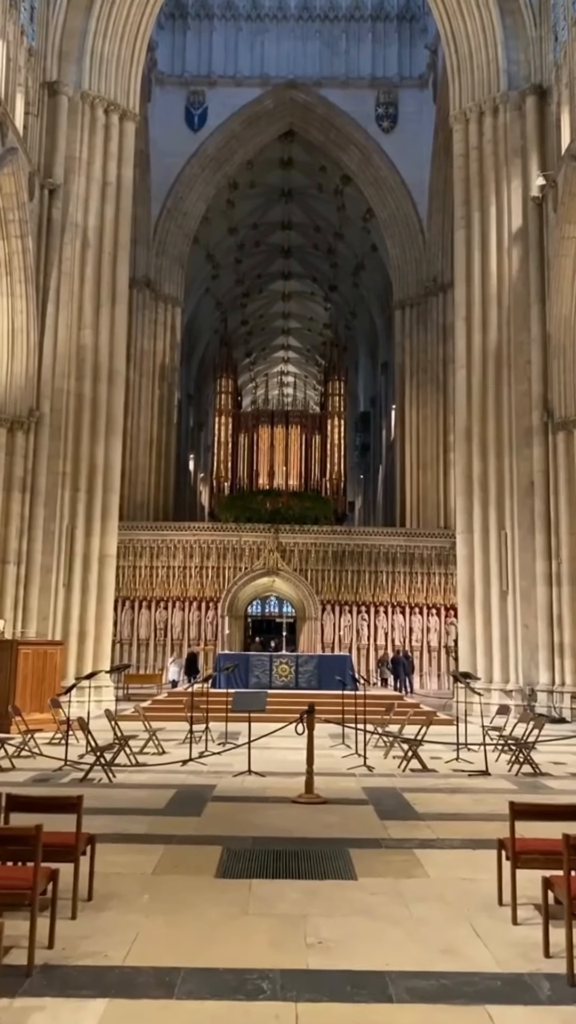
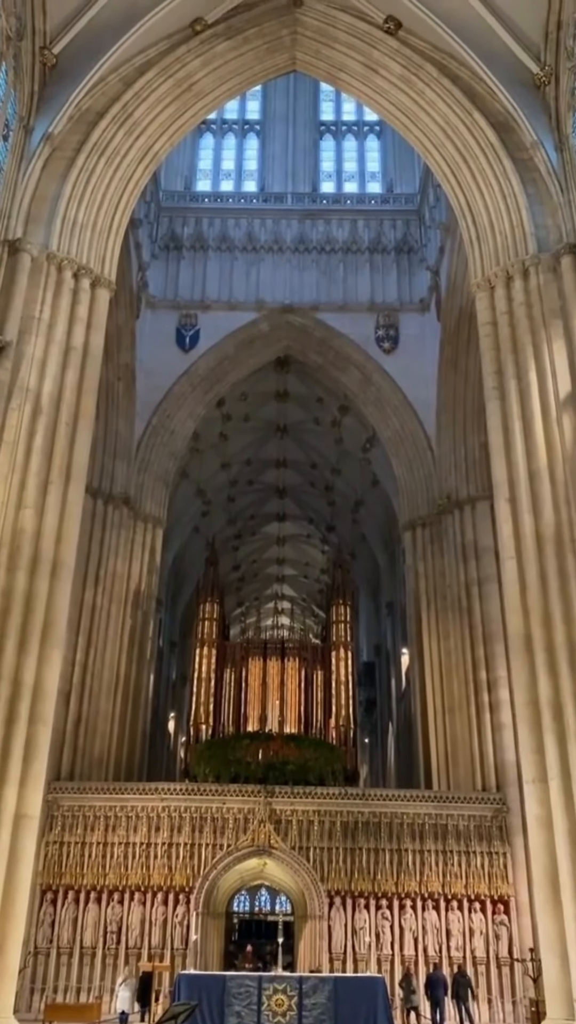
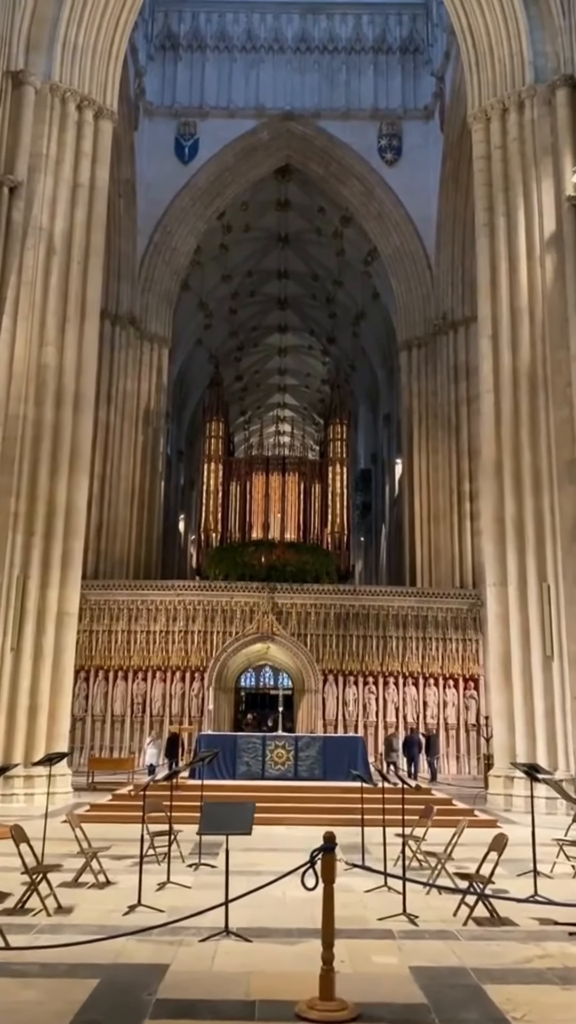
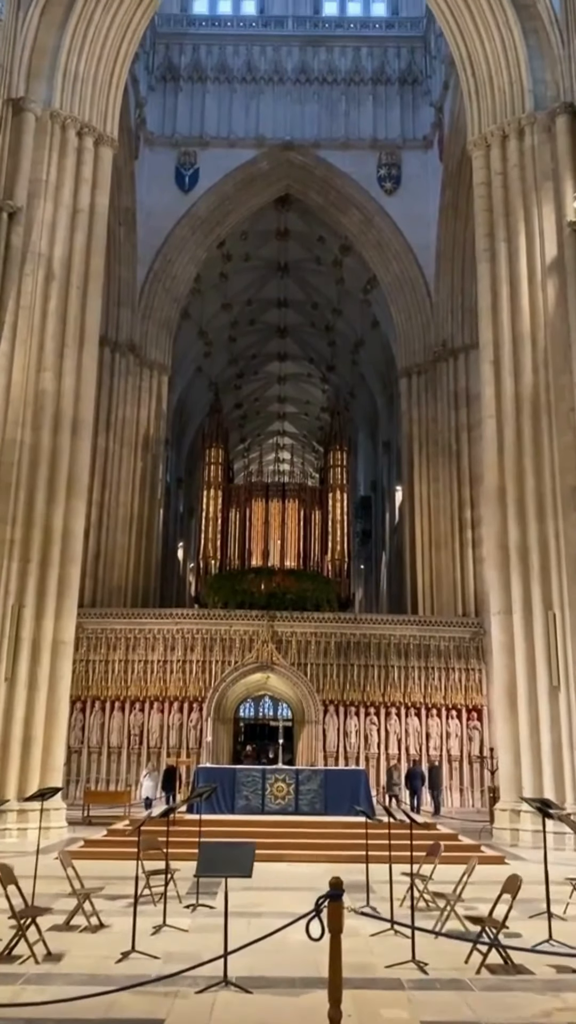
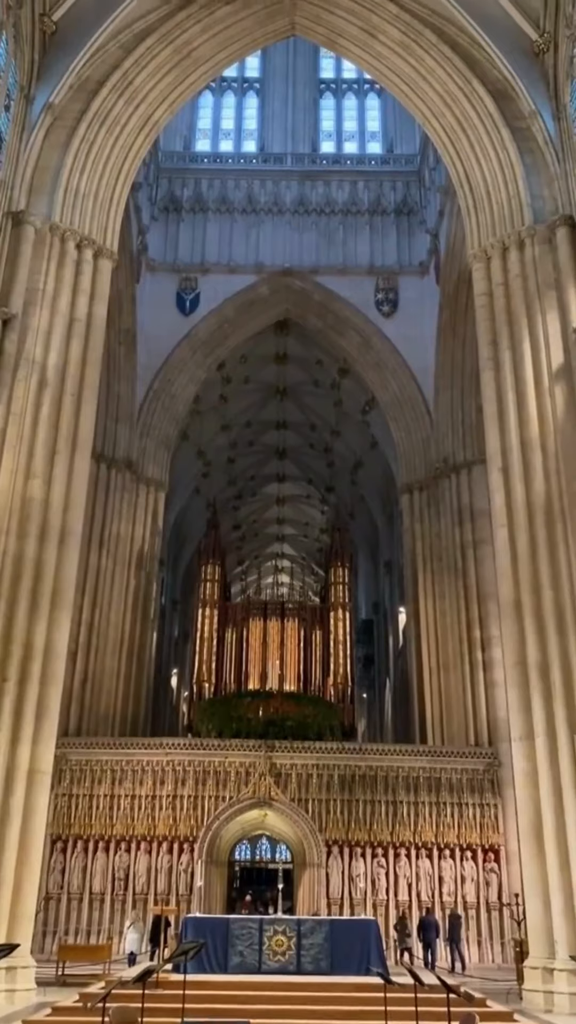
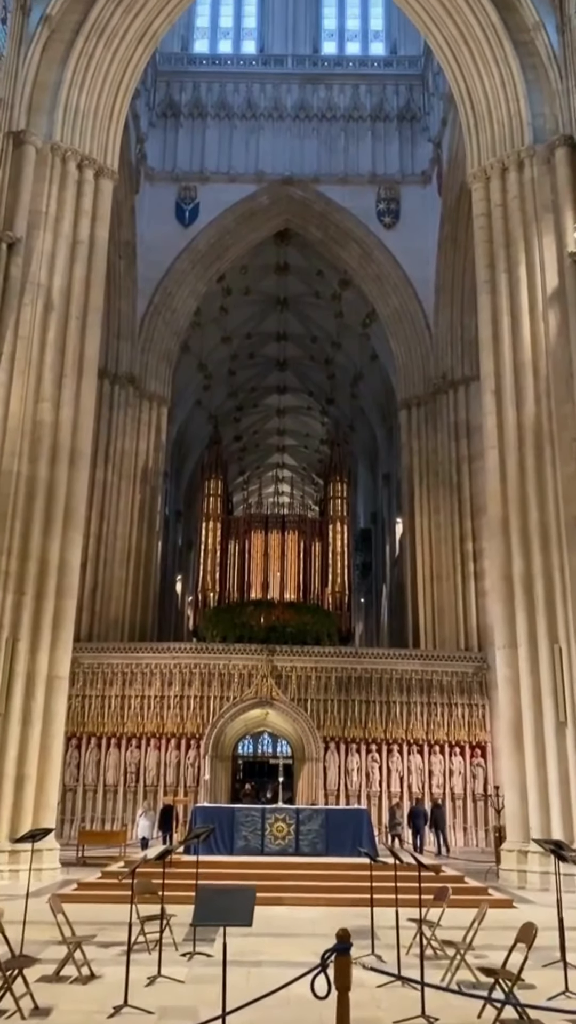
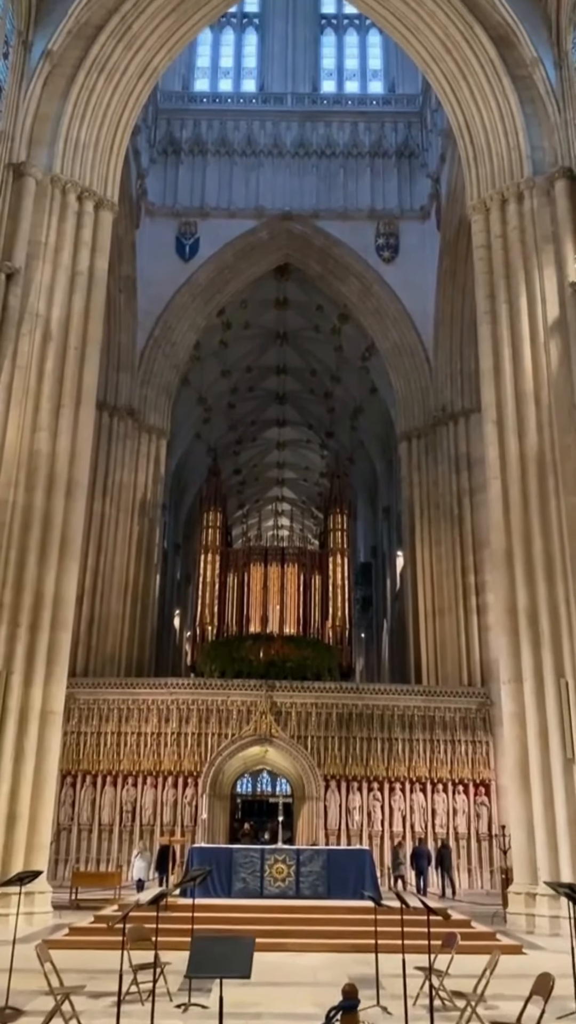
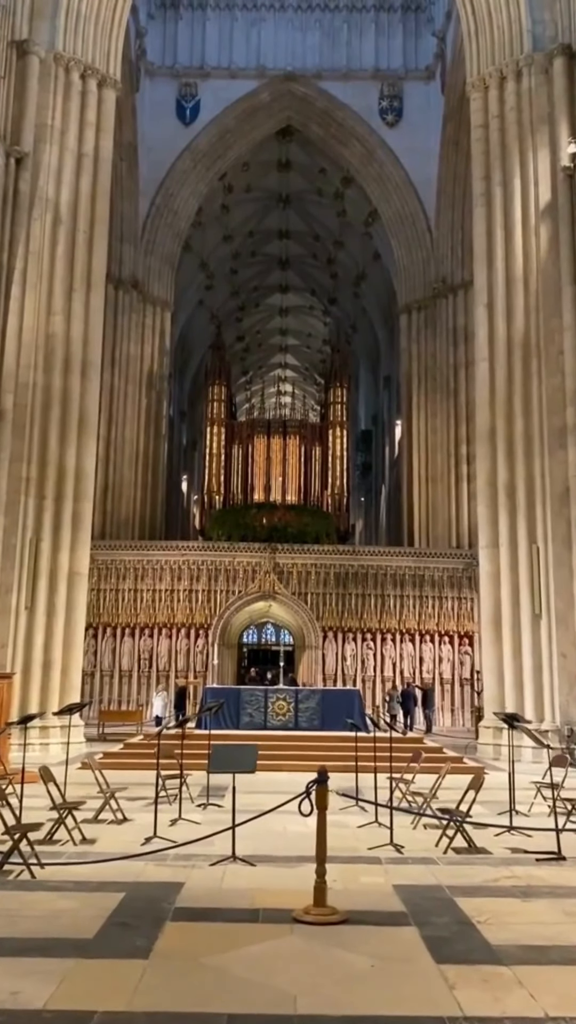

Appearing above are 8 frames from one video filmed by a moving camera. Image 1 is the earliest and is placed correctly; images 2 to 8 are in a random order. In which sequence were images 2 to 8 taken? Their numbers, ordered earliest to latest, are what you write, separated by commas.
8, 3, 4, 6, 7, 5, 2
